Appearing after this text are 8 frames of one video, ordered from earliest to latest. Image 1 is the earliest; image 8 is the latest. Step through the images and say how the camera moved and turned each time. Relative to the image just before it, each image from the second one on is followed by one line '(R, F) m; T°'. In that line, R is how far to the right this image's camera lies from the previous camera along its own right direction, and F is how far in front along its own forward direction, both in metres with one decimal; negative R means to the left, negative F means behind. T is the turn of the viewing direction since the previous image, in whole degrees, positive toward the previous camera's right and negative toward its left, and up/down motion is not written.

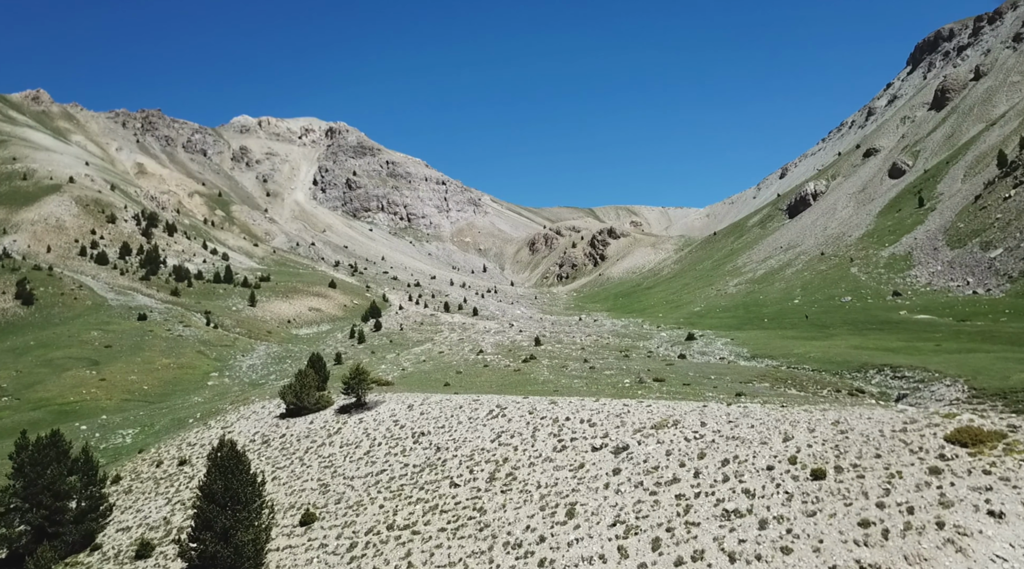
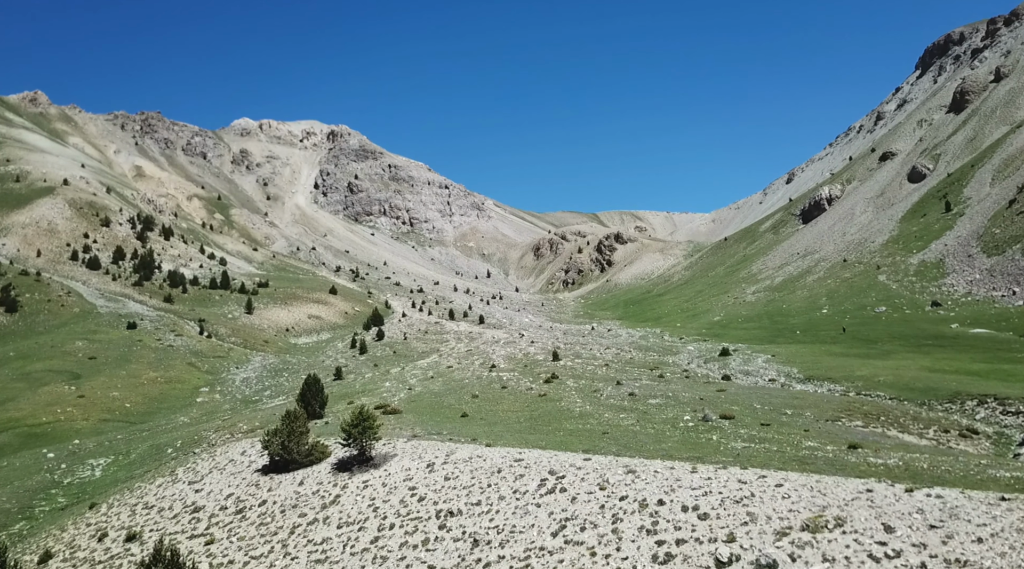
(-1.0, +4.7) m; 0°
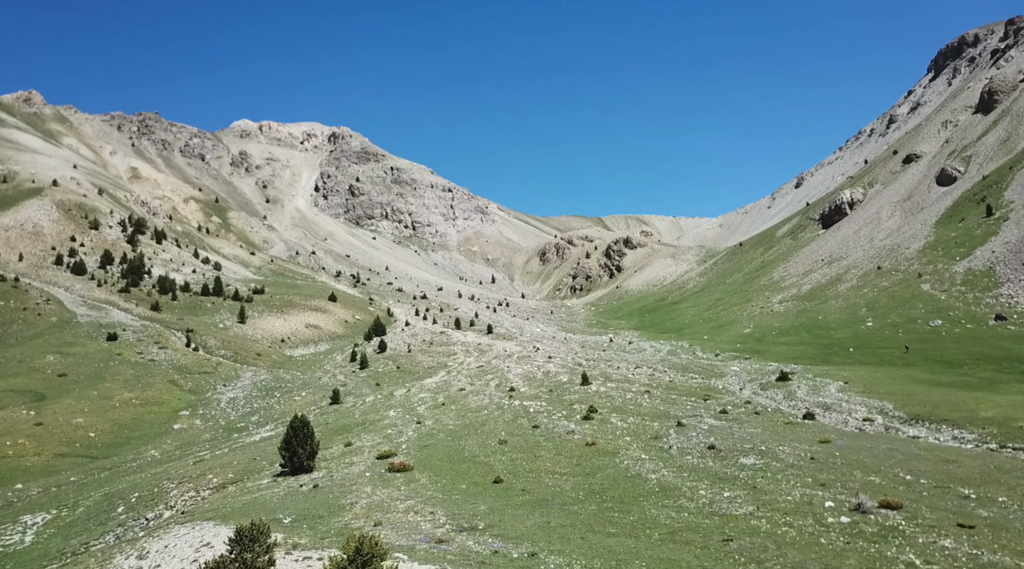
(-1.2, +6.8) m; 0°
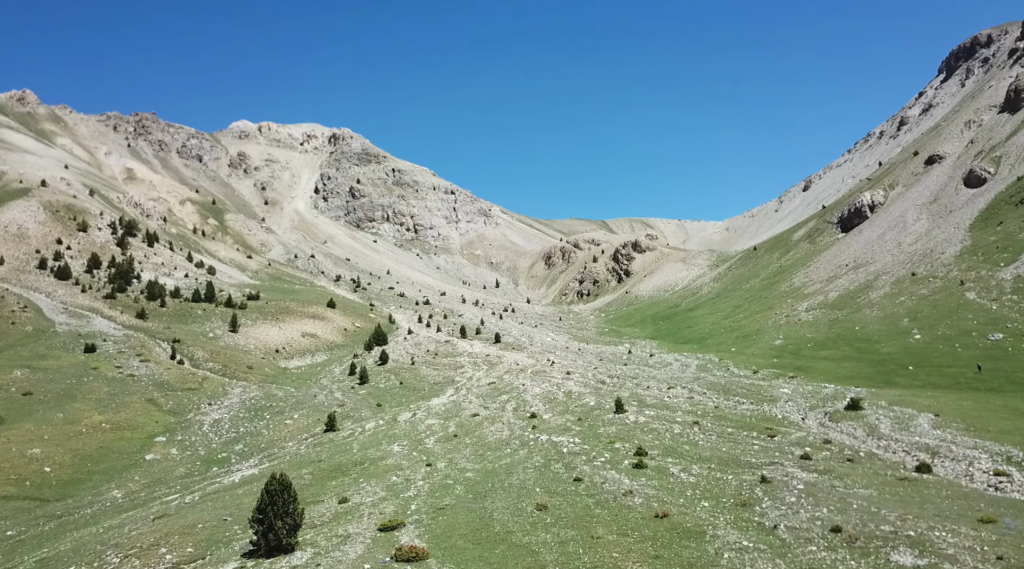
(-1.1, +6.2) m; 0°
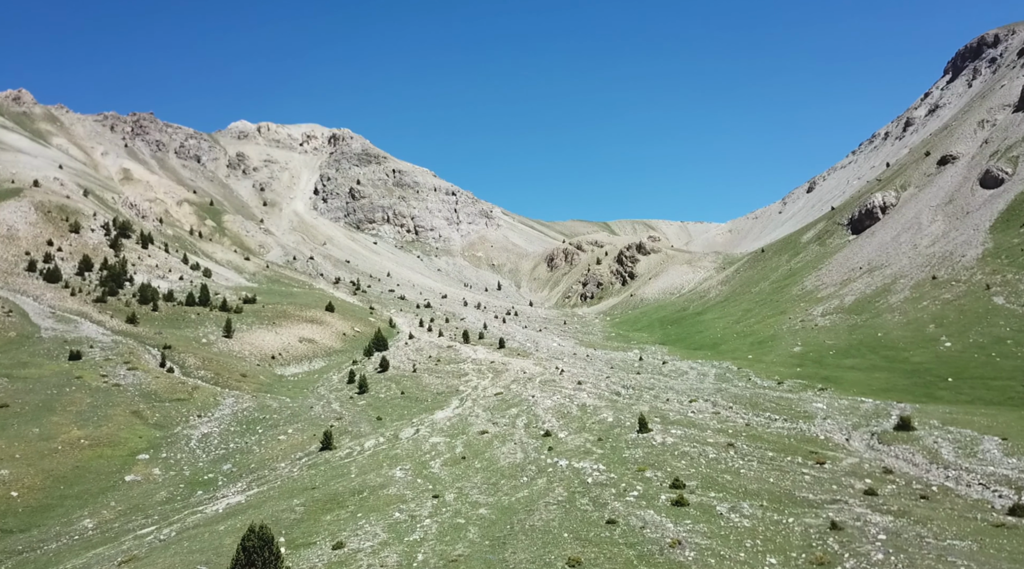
(-0.6, +3.5) m; 0°
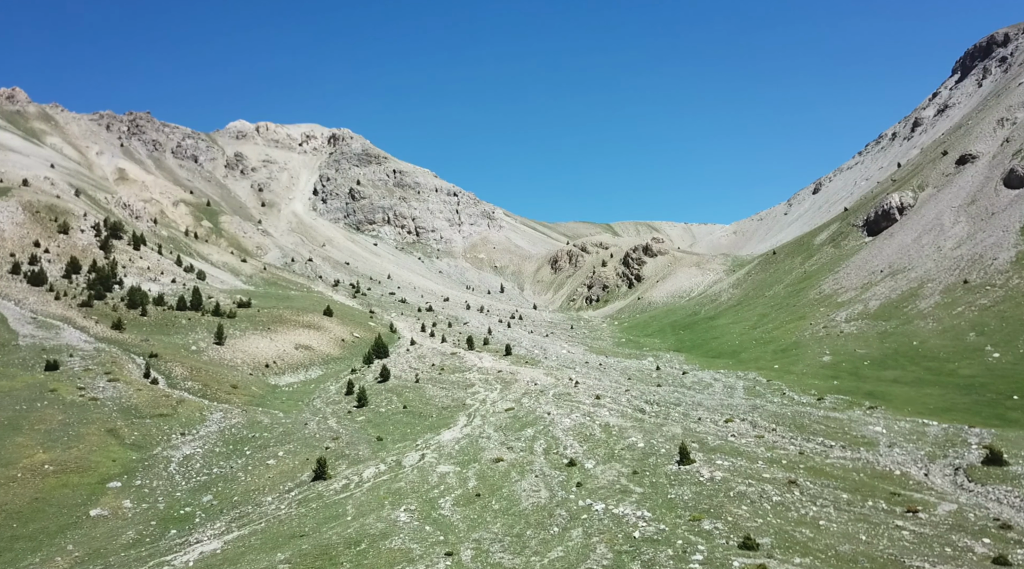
(-0.8, +4.8) m; 0°
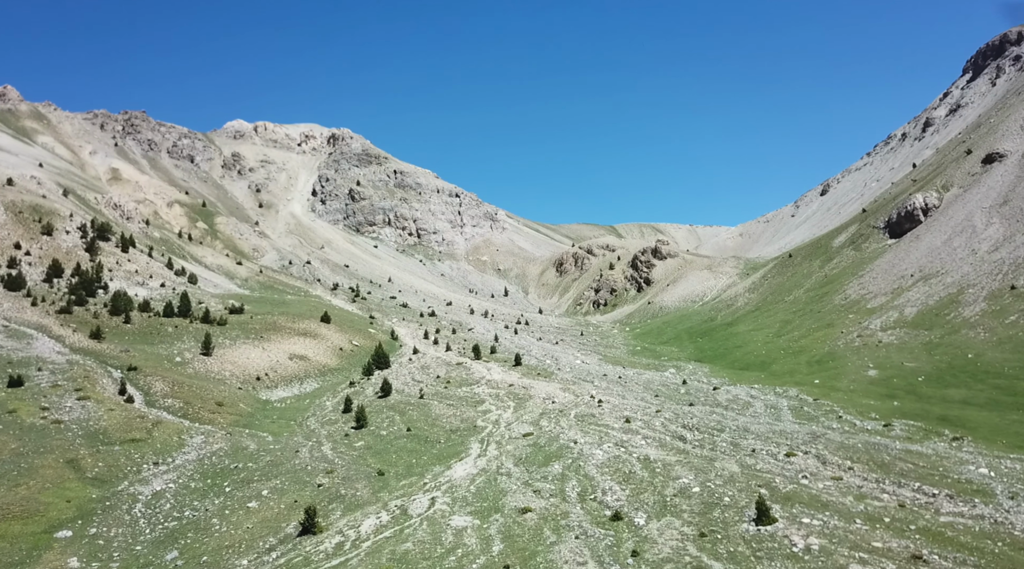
(-1.1, +6.3) m; 0°
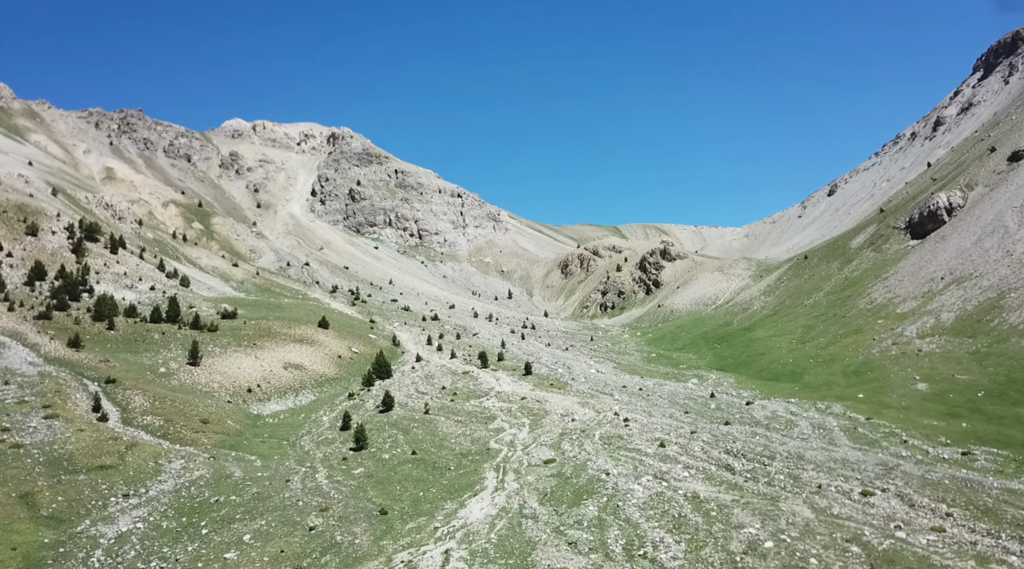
(-1.0, +5.6) m; 0°
